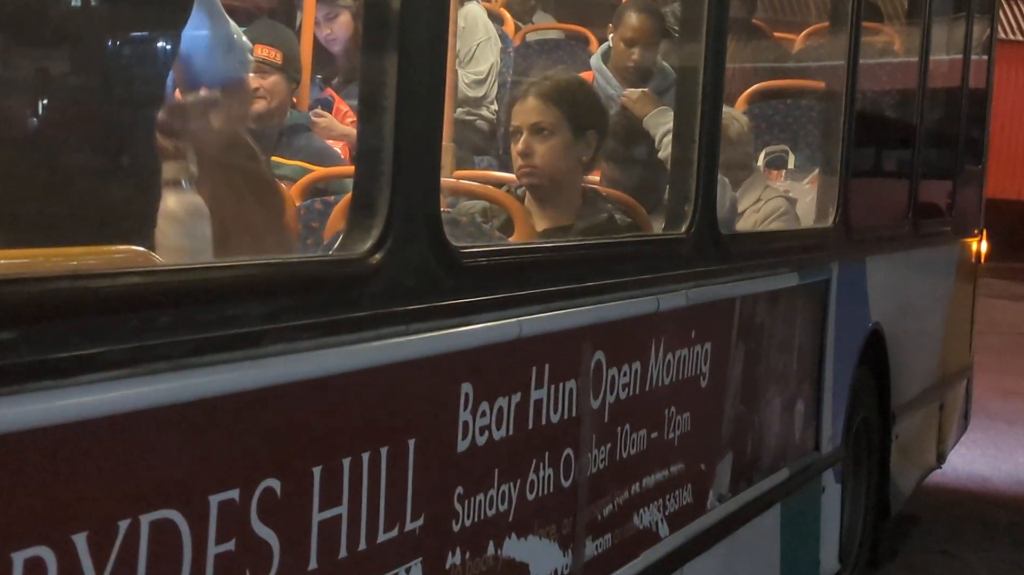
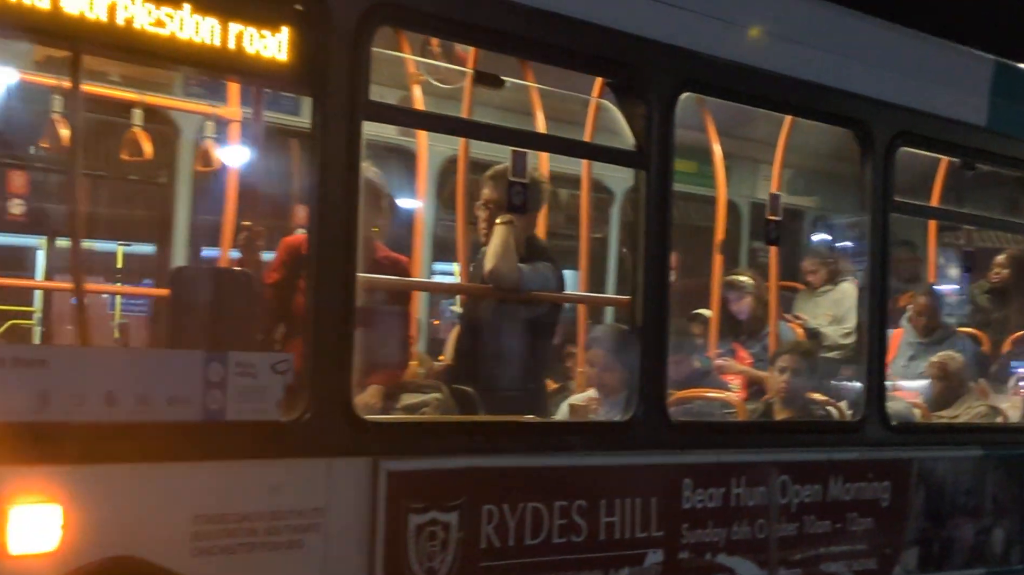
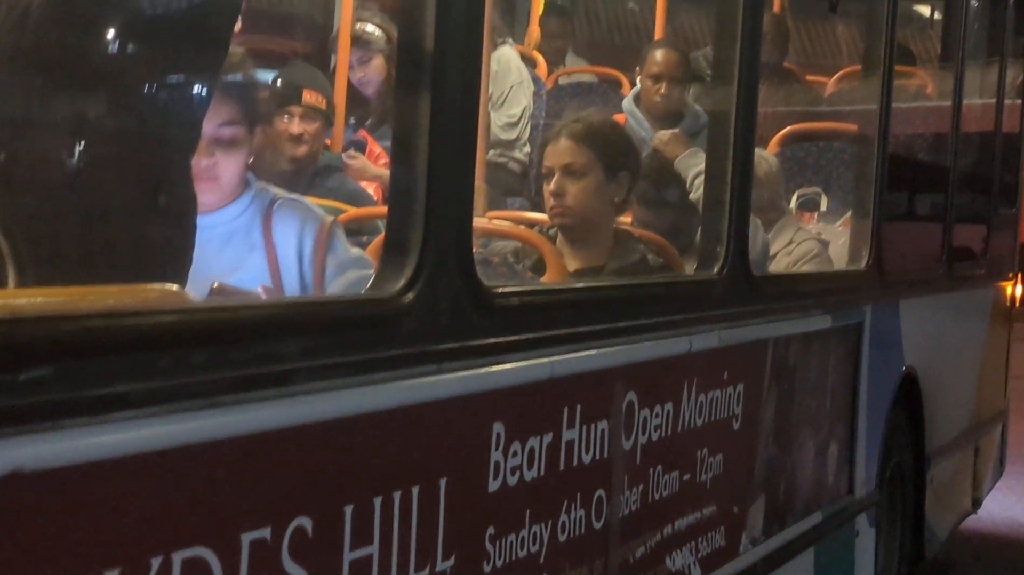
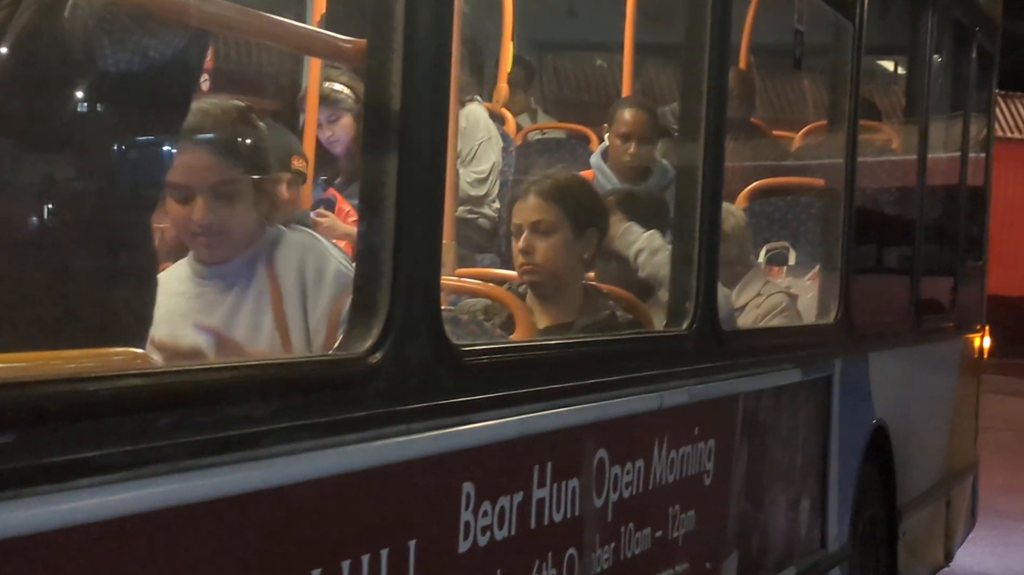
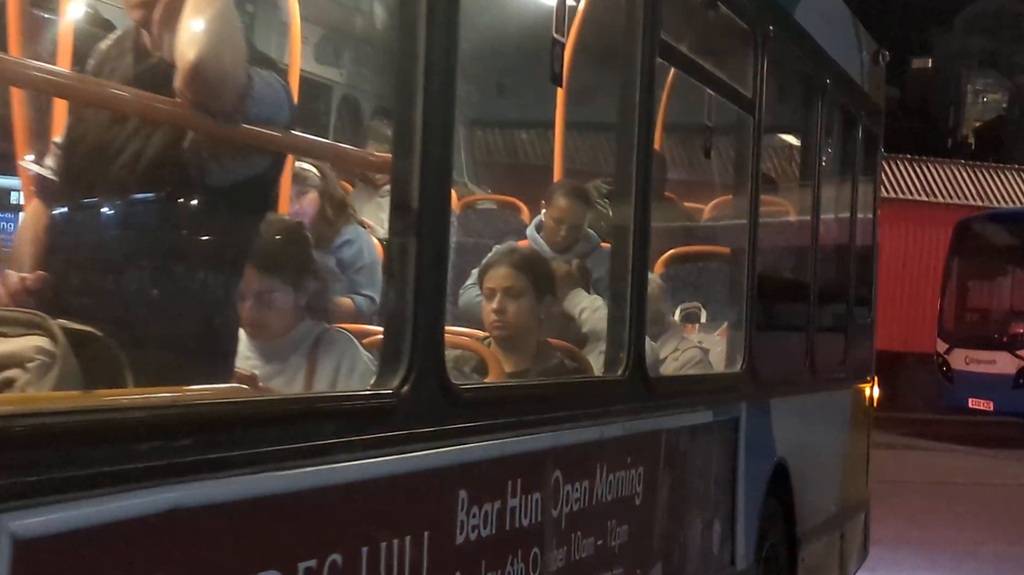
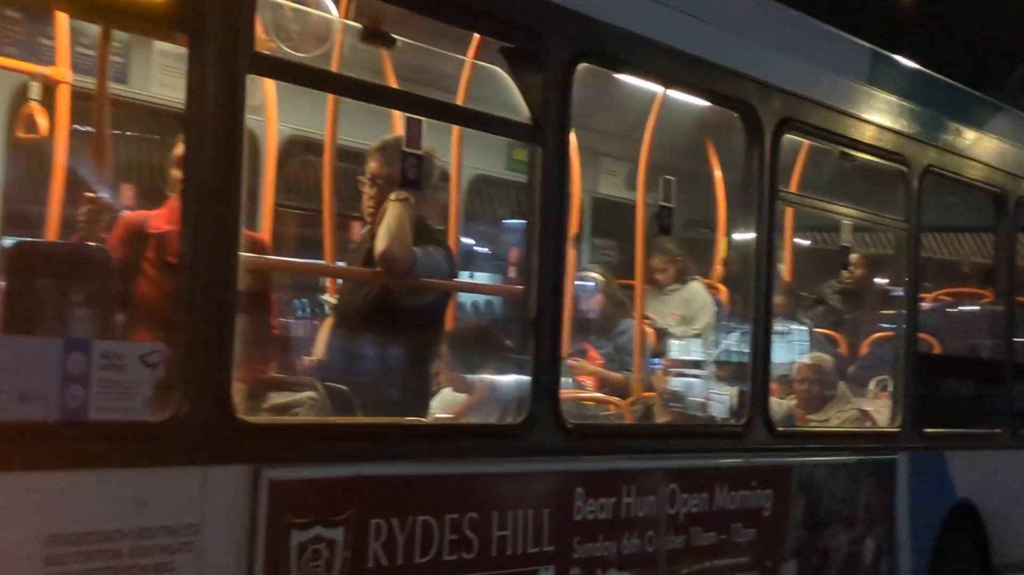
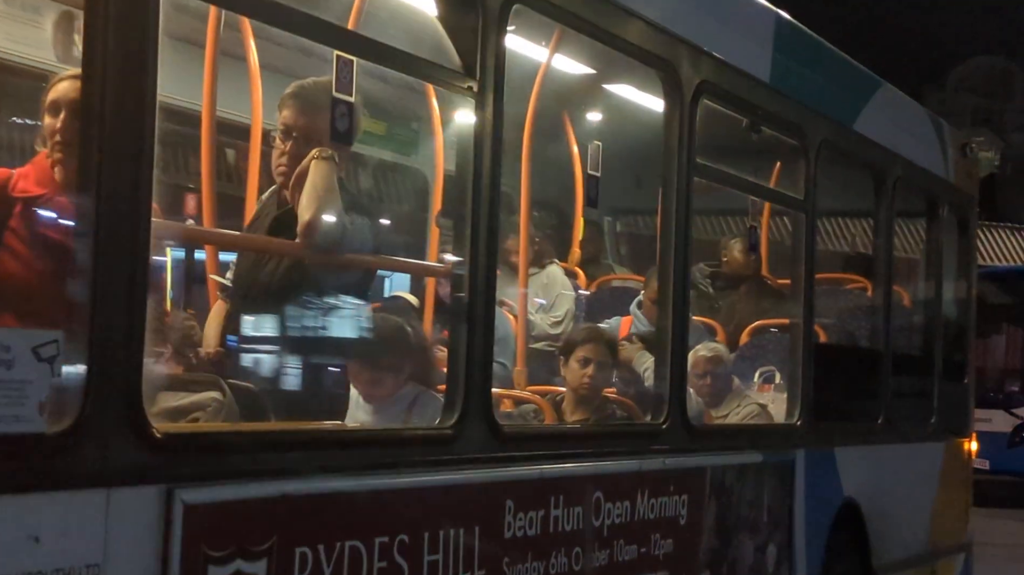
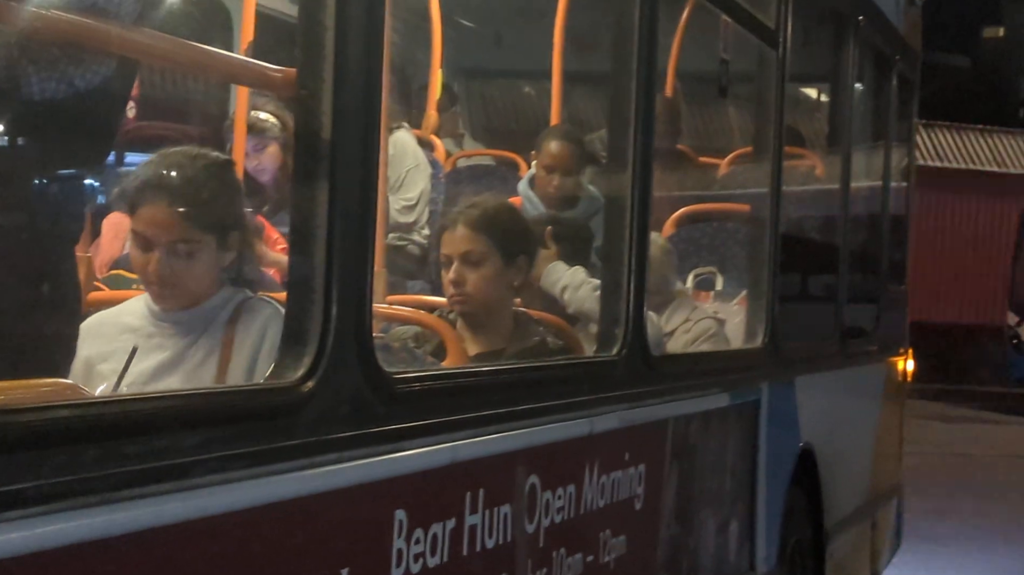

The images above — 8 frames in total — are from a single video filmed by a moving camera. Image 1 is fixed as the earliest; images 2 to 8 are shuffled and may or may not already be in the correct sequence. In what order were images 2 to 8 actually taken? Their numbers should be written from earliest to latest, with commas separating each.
3, 4, 8, 5, 7, 6, 2
